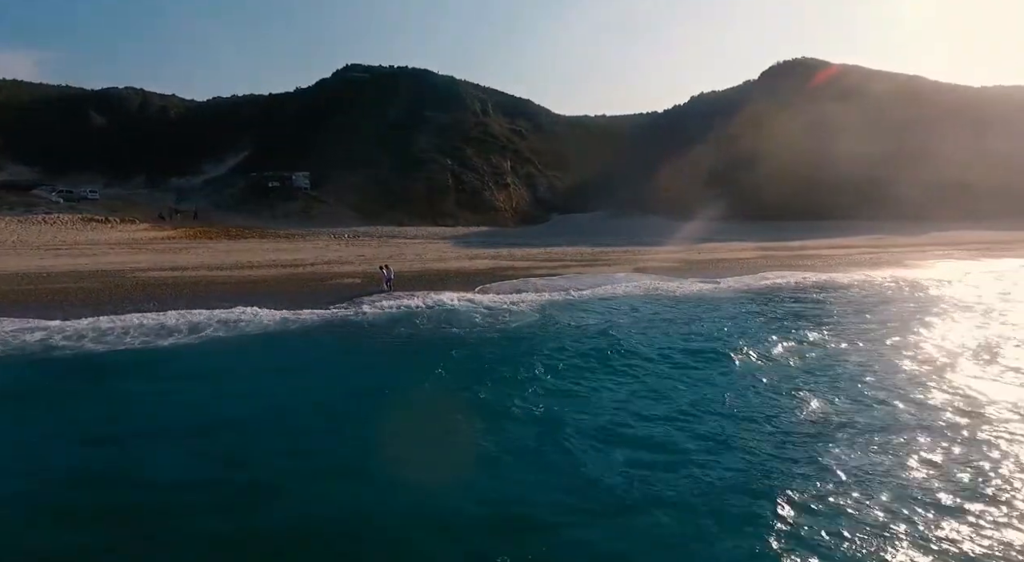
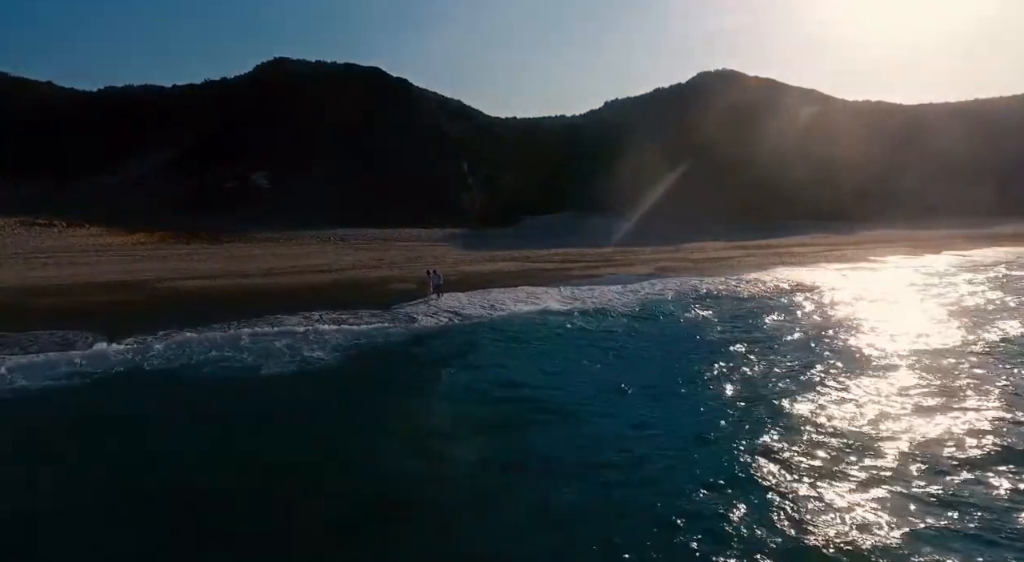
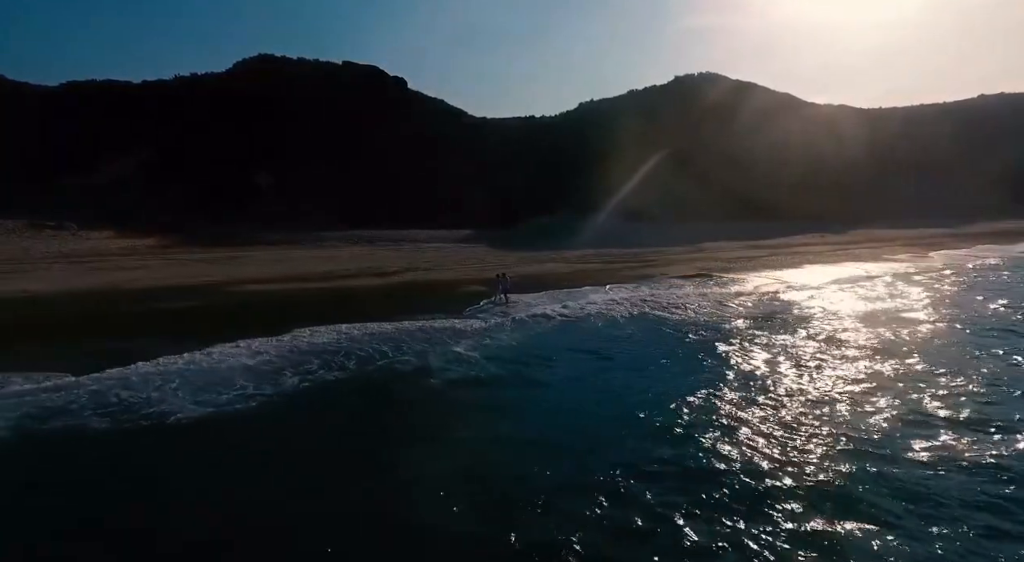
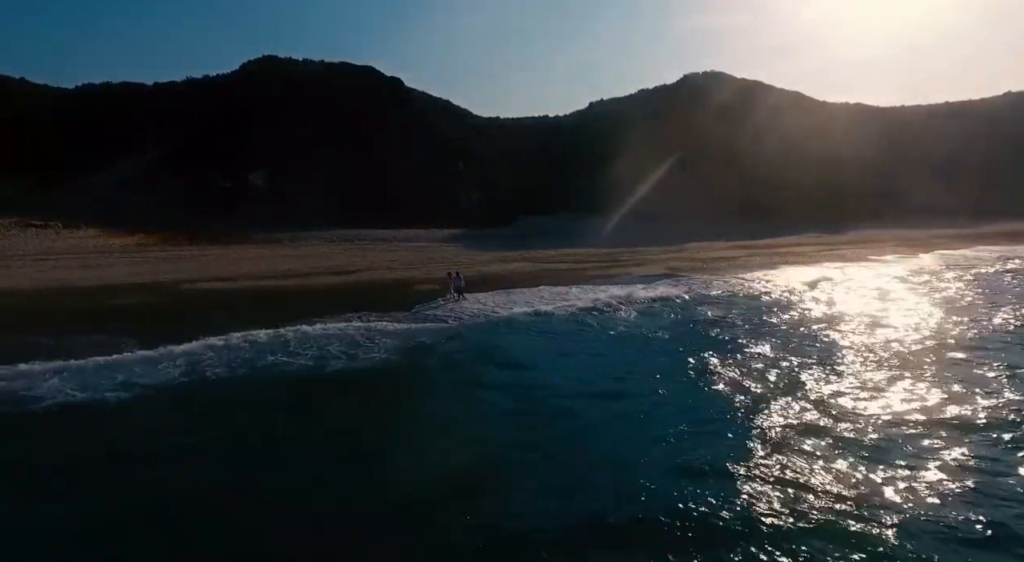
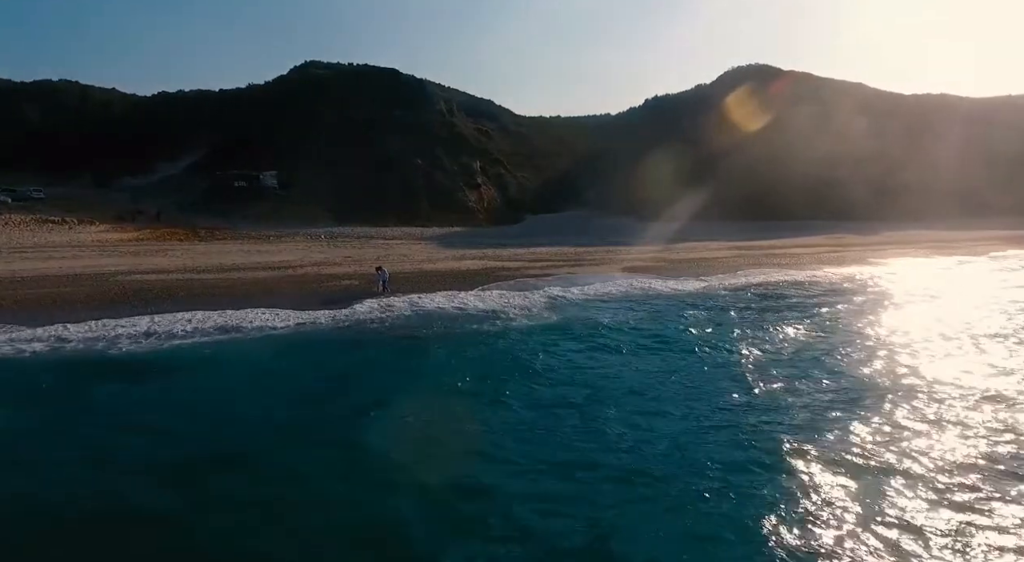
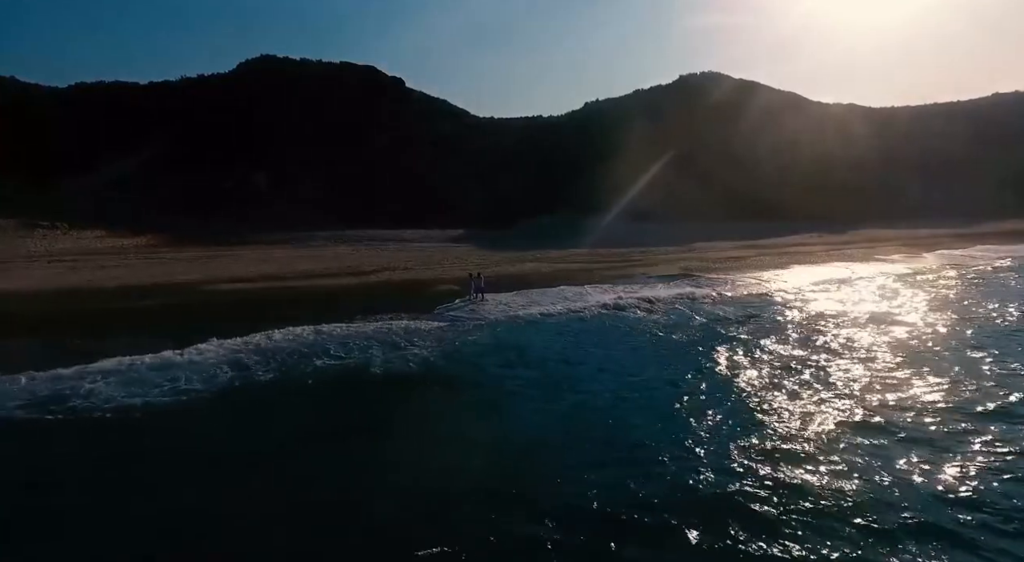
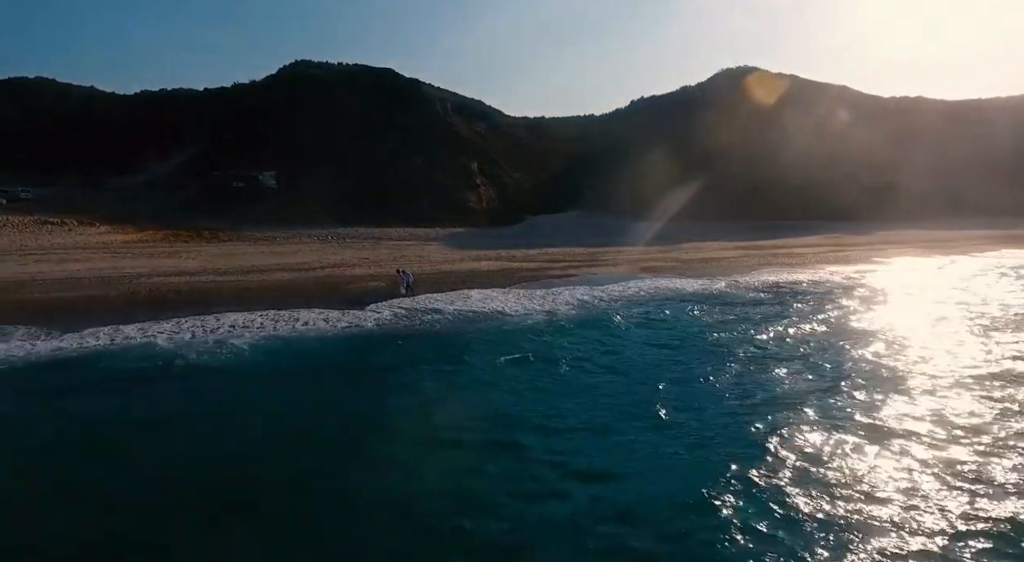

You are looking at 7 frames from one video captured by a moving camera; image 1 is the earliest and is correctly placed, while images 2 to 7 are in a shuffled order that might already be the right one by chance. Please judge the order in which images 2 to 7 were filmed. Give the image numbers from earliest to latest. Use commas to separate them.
5, 7, 2, 4, 6, 3
